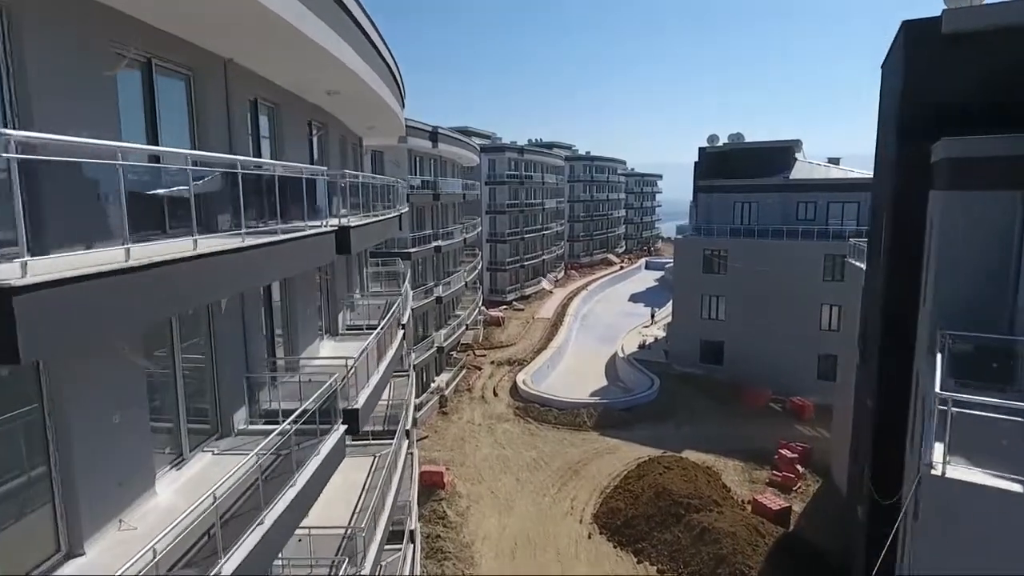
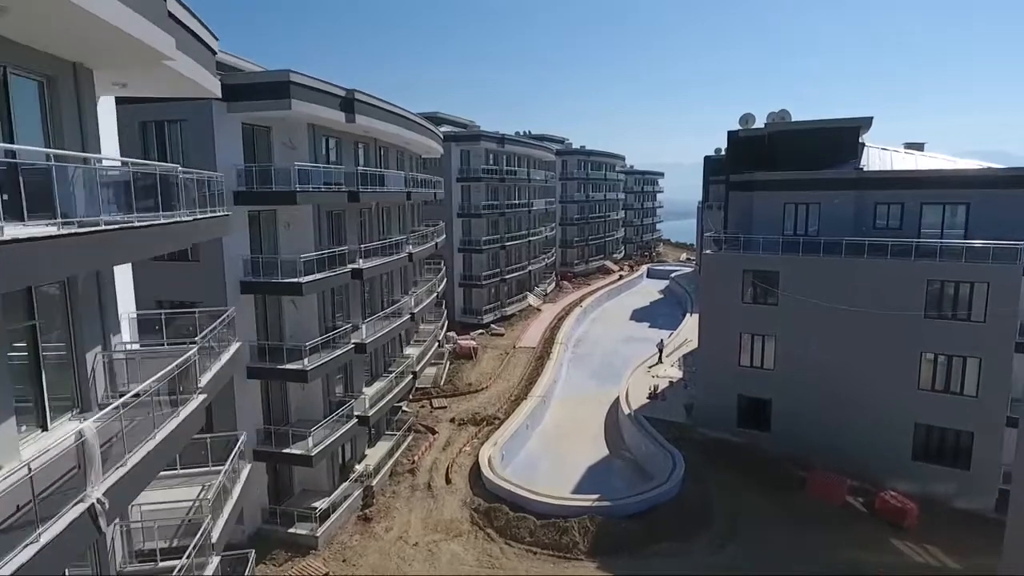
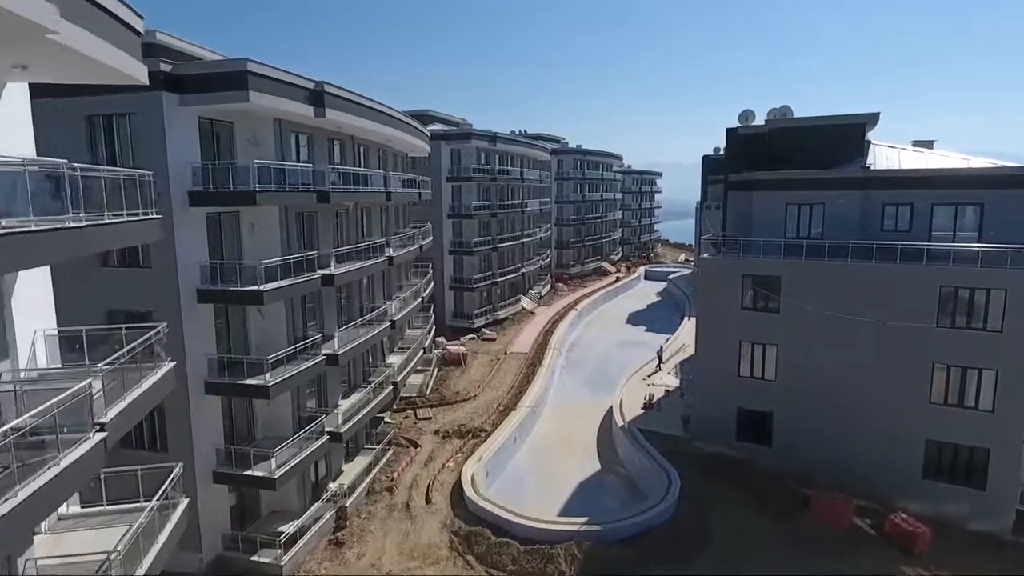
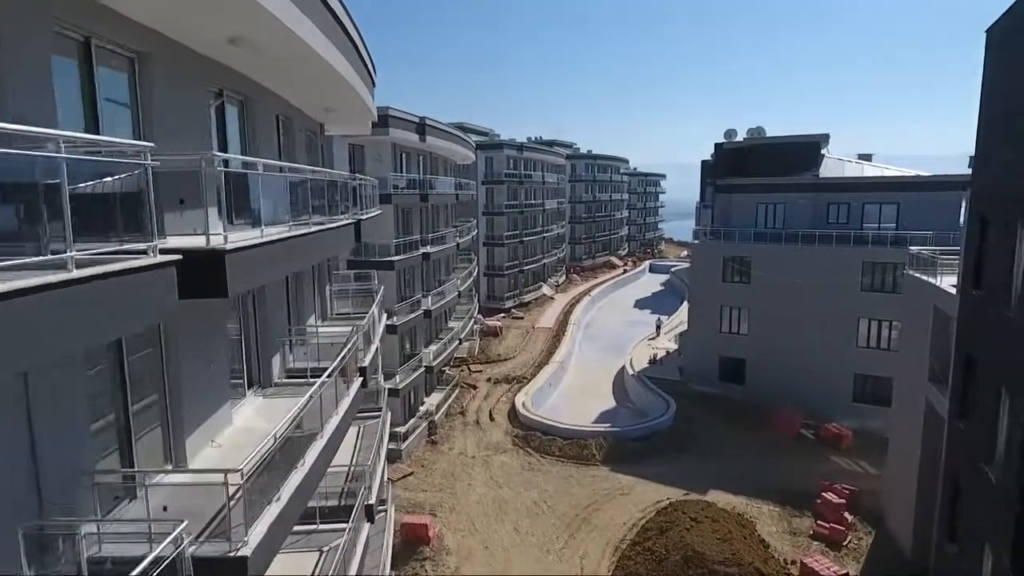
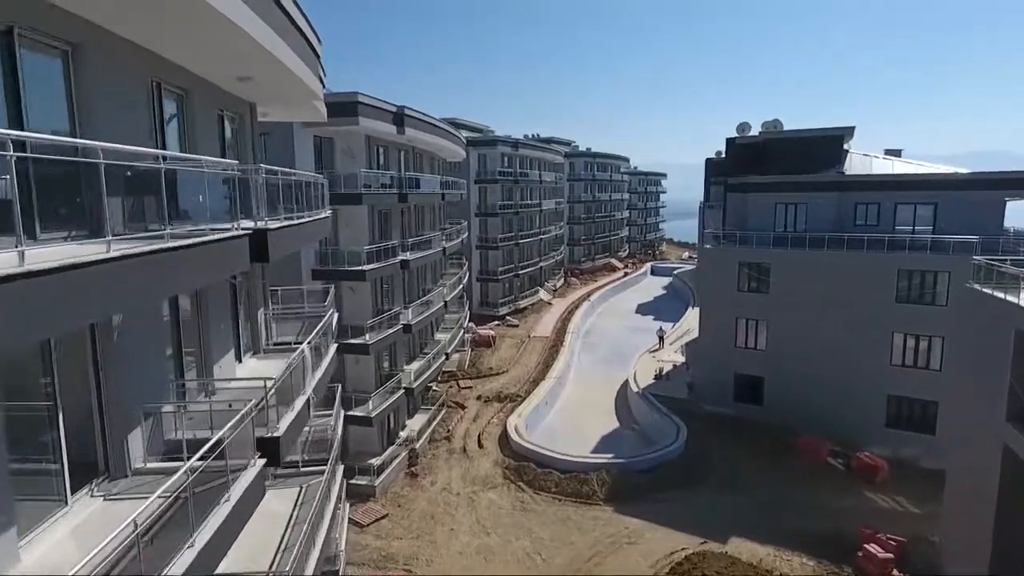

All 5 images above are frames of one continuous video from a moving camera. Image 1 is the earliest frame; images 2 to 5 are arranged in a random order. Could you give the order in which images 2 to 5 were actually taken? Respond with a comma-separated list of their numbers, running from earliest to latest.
4, 5, 2, 3
